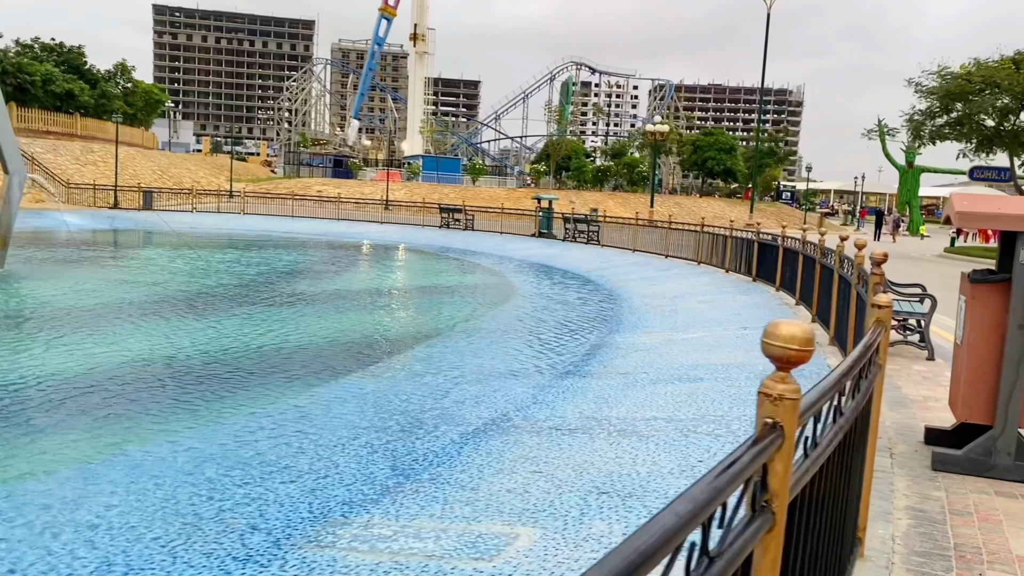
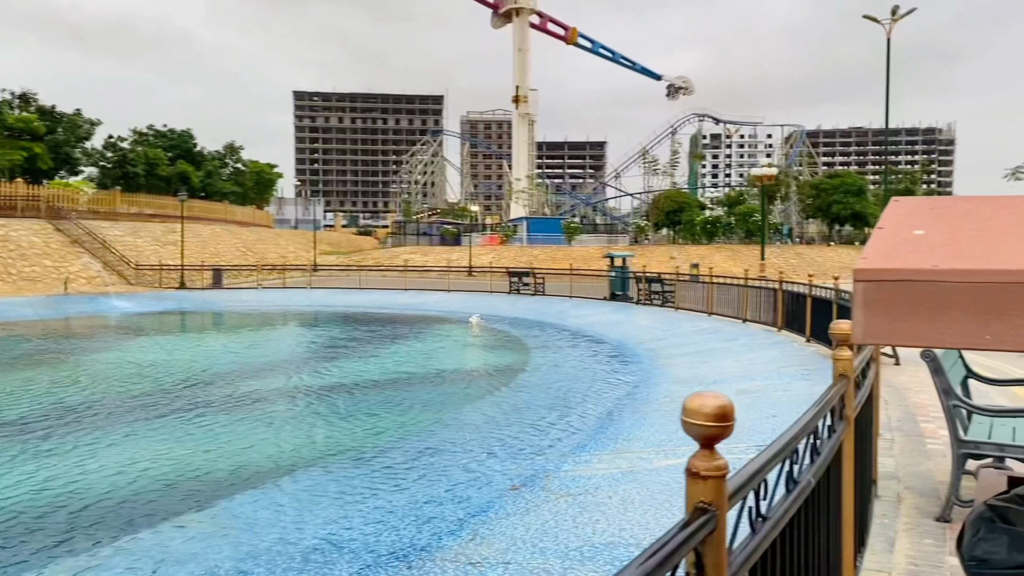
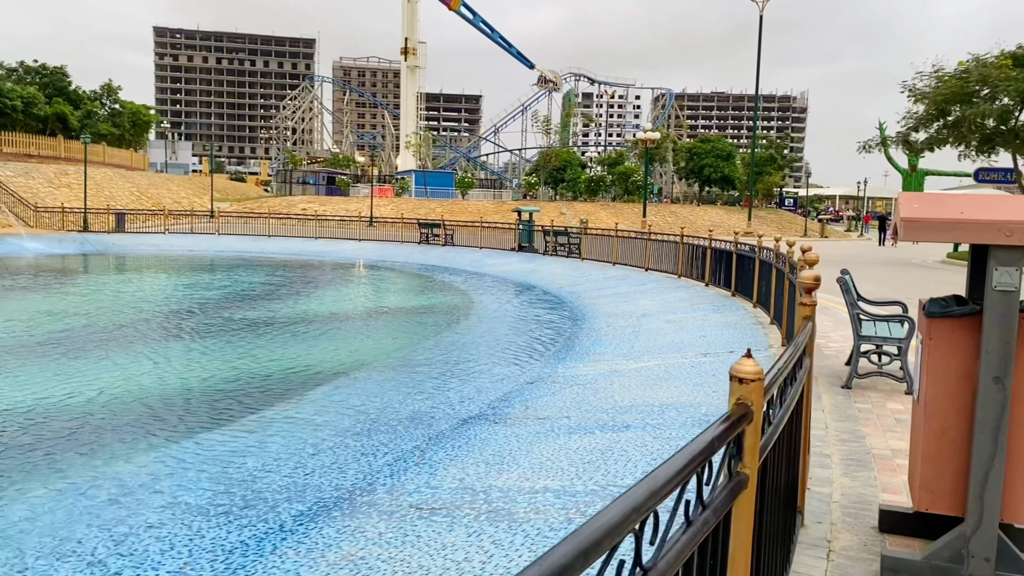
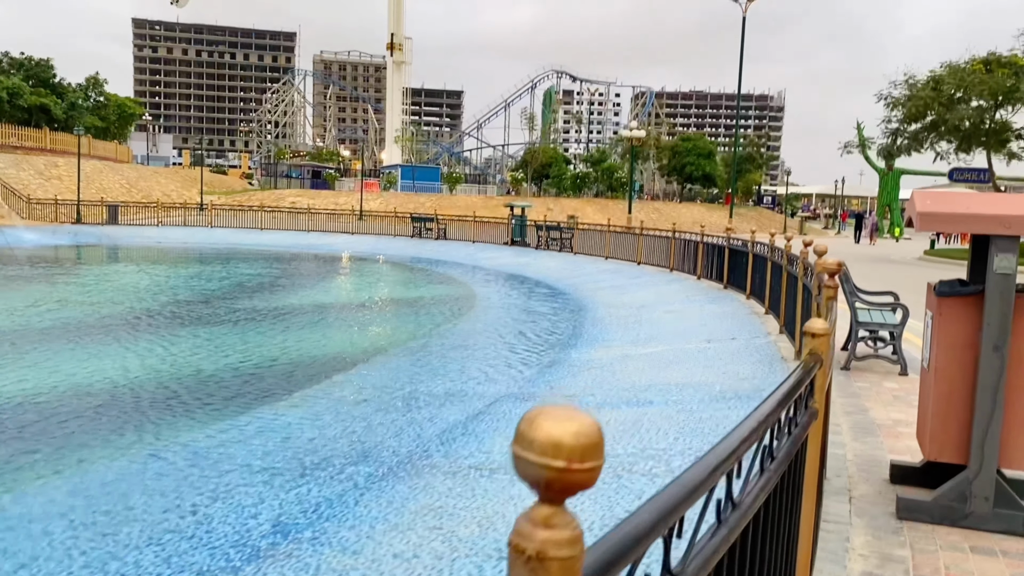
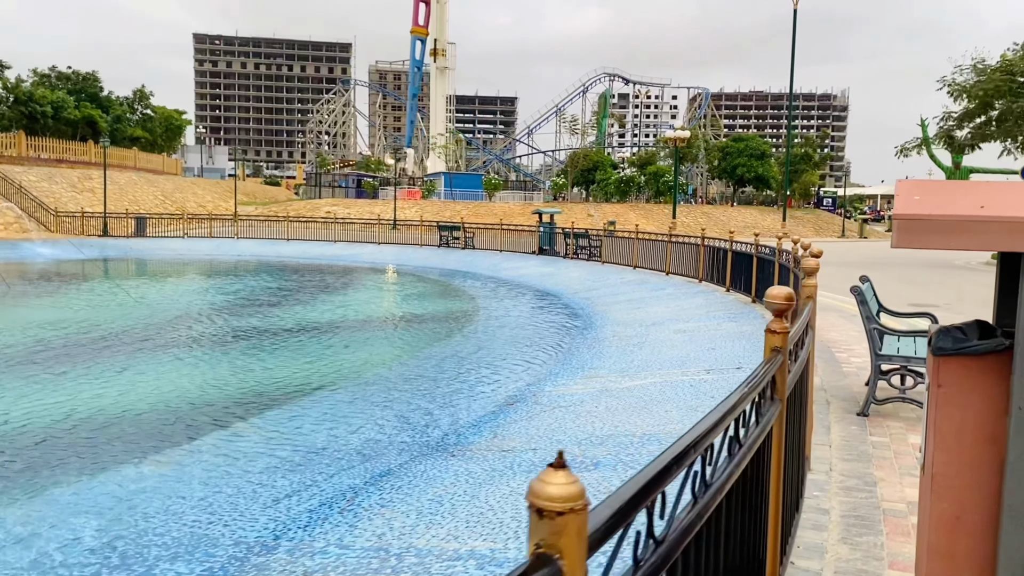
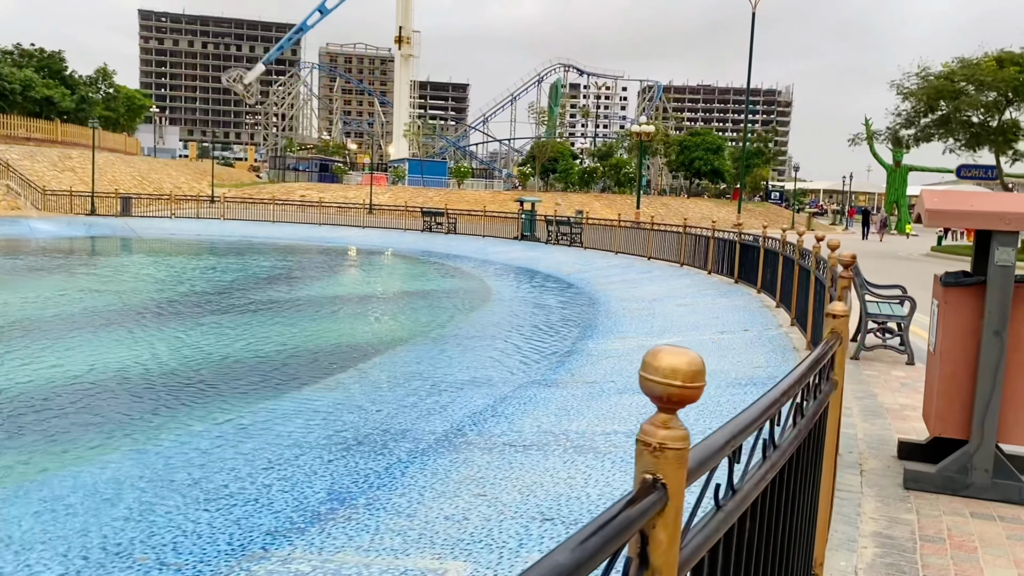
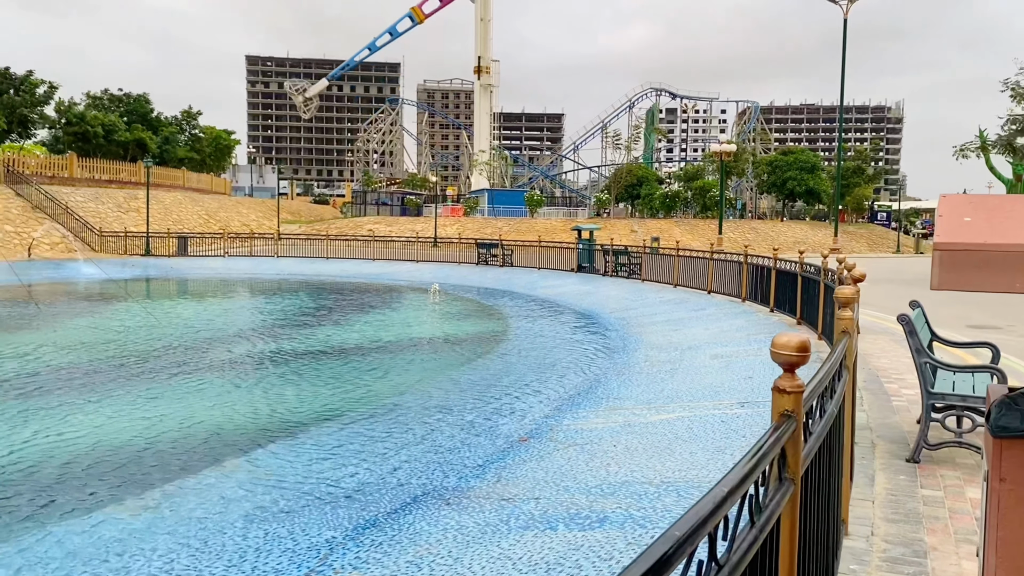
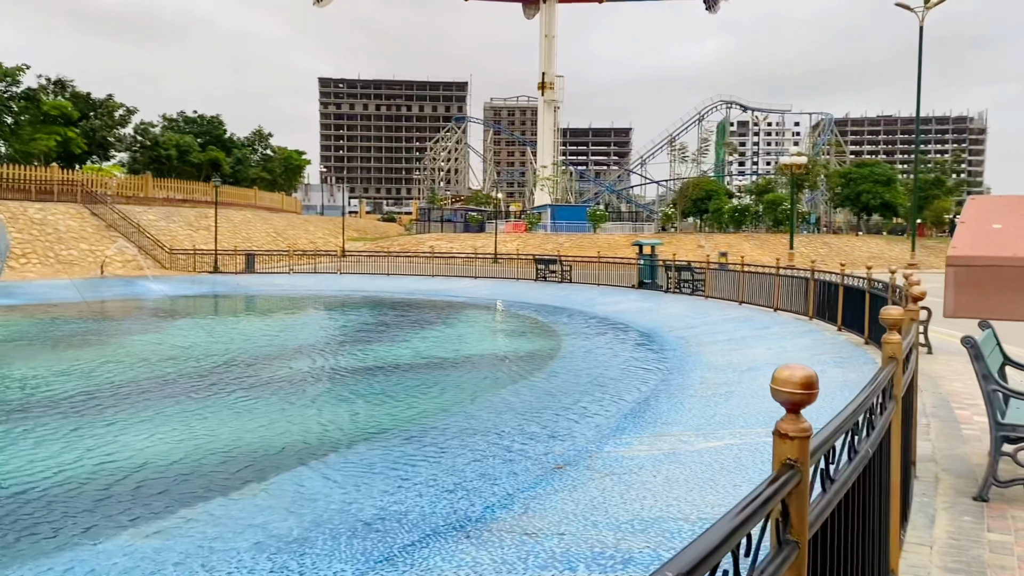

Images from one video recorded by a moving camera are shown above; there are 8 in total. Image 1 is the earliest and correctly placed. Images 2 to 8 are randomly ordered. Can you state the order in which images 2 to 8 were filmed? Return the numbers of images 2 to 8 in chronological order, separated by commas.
6, 4, 3, 5, 7, 8, 2
